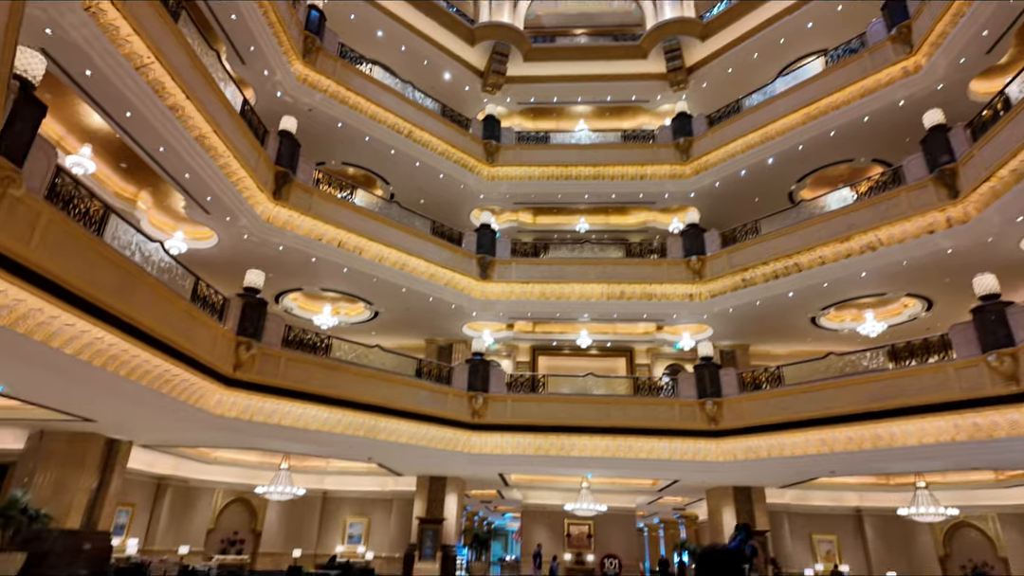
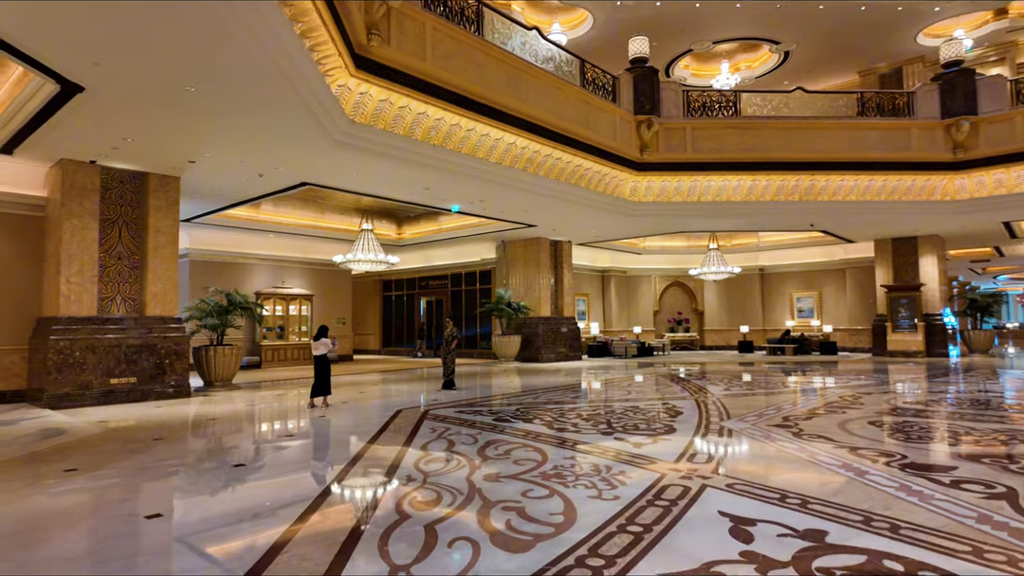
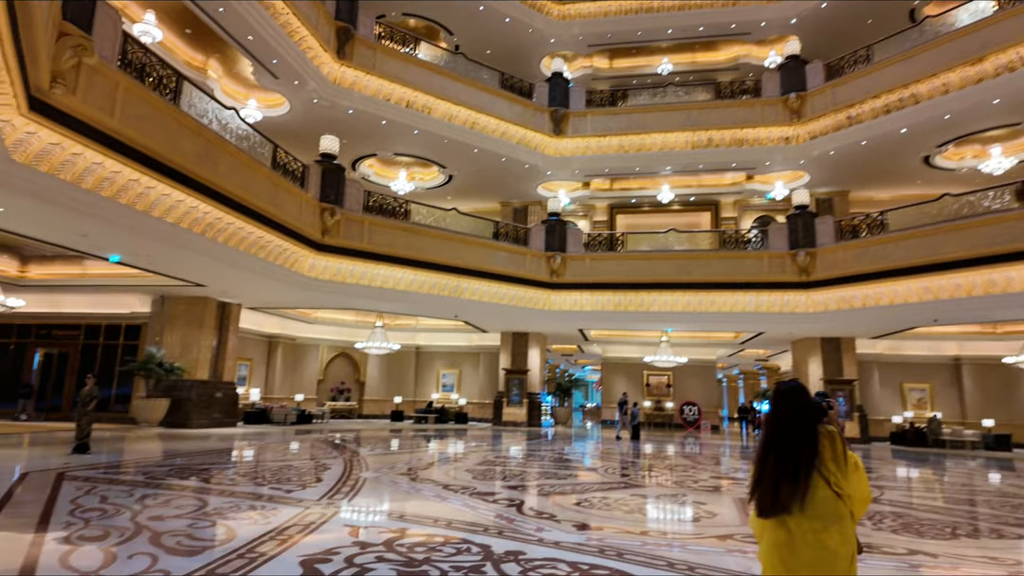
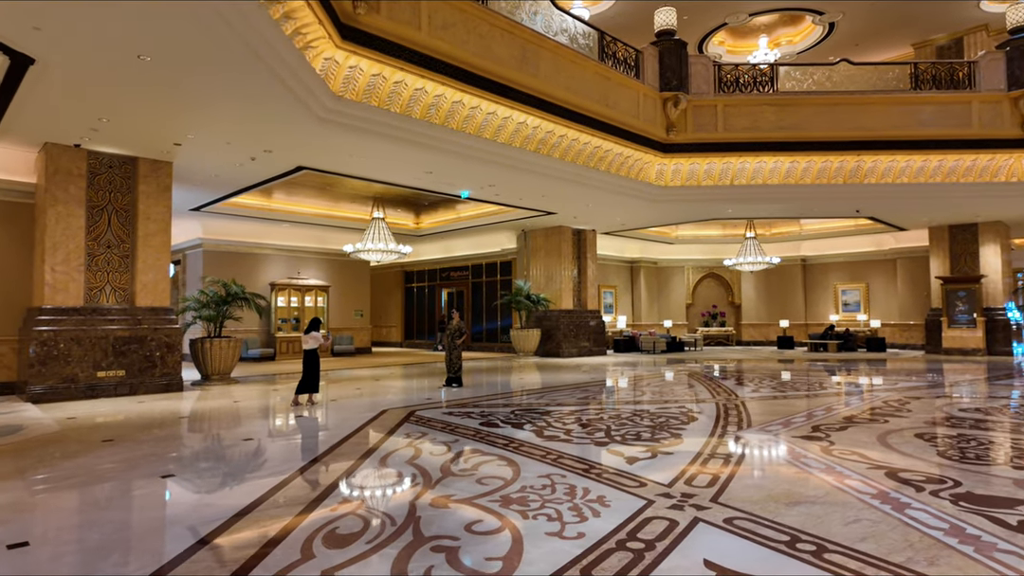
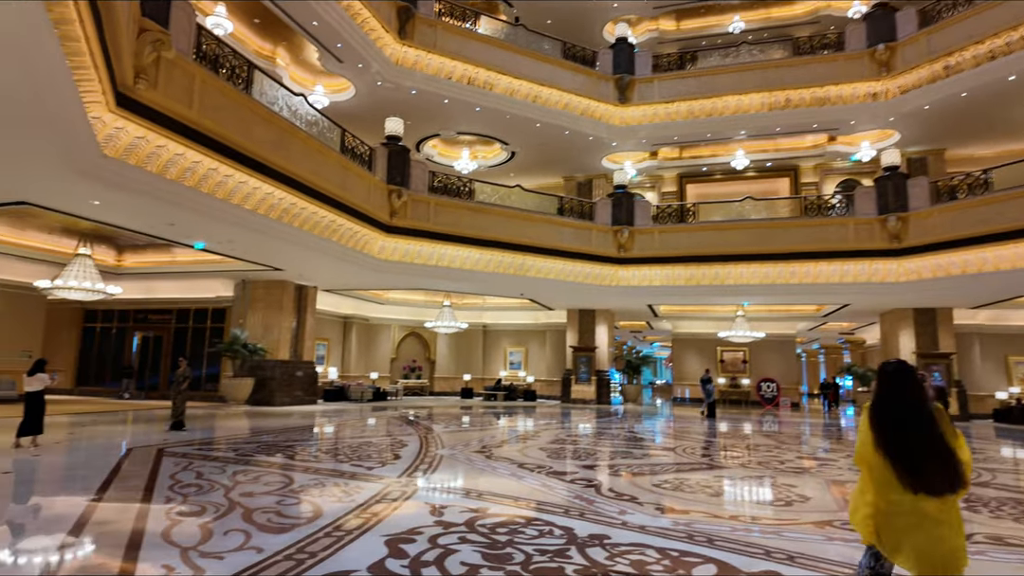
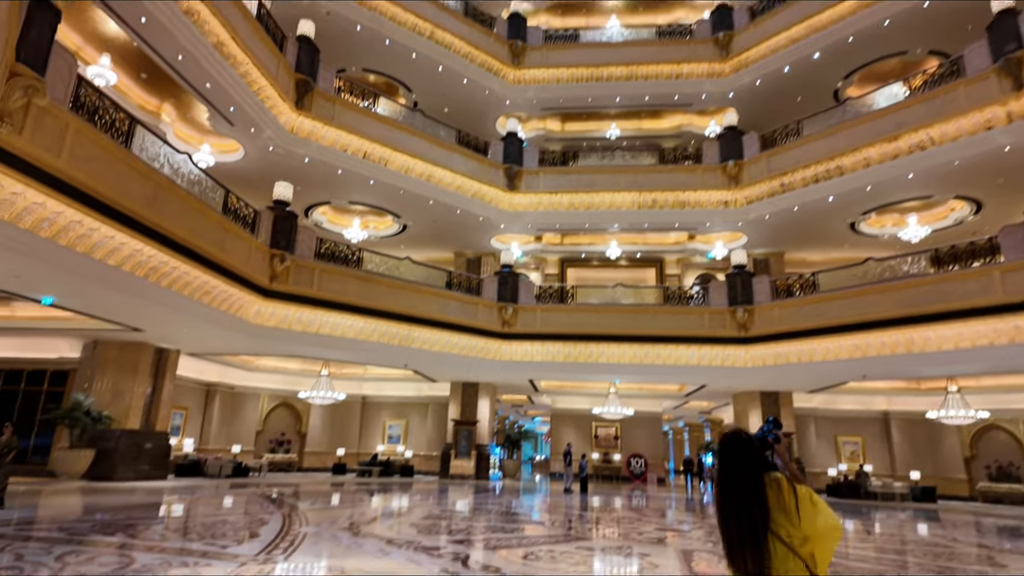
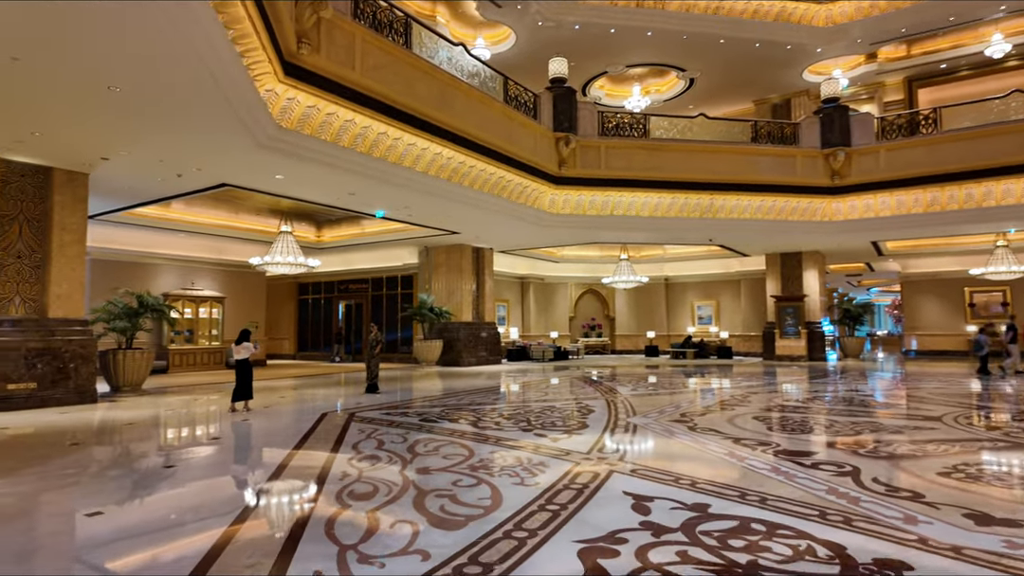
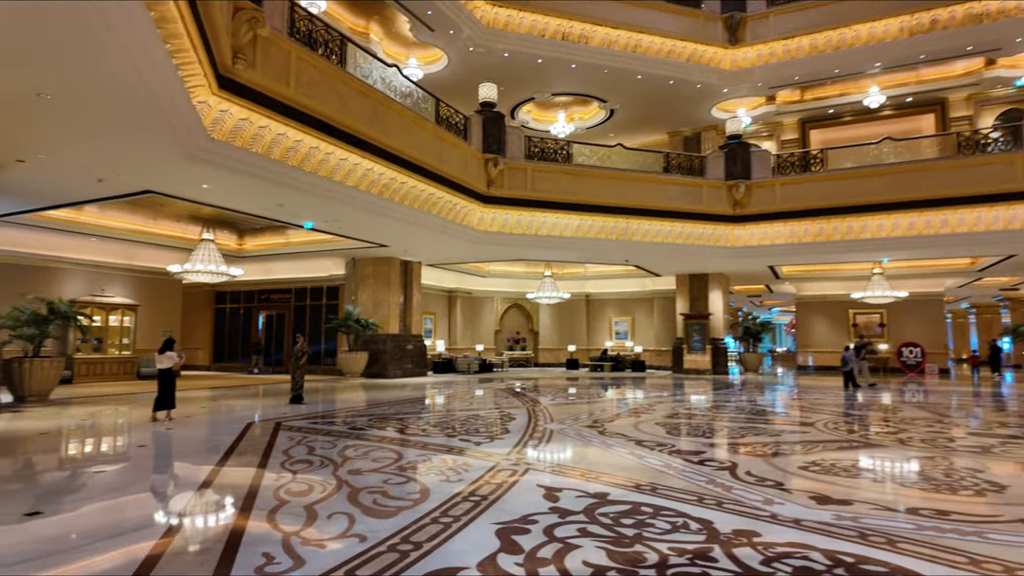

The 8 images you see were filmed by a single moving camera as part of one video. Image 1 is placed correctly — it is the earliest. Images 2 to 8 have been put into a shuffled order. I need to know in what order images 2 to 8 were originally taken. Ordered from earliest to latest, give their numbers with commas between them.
6, 3, 5, 8, 7, 2, 4
